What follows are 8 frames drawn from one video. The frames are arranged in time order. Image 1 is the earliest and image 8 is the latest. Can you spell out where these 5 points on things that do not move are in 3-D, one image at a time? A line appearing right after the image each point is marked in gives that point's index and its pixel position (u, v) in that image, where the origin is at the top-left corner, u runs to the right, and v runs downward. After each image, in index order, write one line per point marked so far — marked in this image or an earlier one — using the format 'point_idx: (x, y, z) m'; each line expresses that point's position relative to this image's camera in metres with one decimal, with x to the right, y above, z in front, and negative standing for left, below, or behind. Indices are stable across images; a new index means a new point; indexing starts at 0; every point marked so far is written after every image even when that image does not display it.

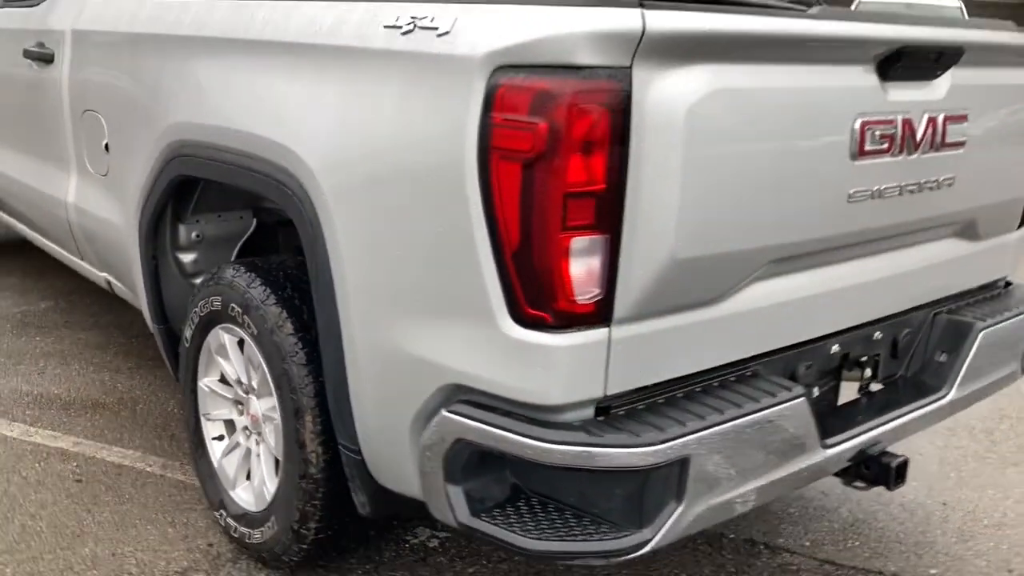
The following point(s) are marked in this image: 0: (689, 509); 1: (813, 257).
0: (+0.3, -0.4, +1.8) m
1: (+0.6, +0.1, +2.1) m
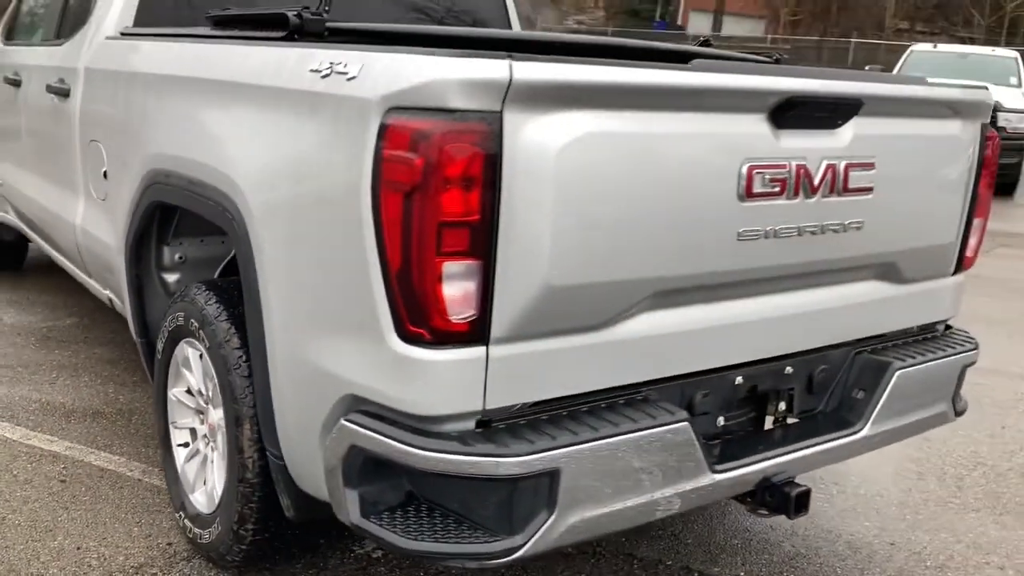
0: (+0.1, -0.5, +1.9) m
1: (+0.4, 0.0, +2.2) m
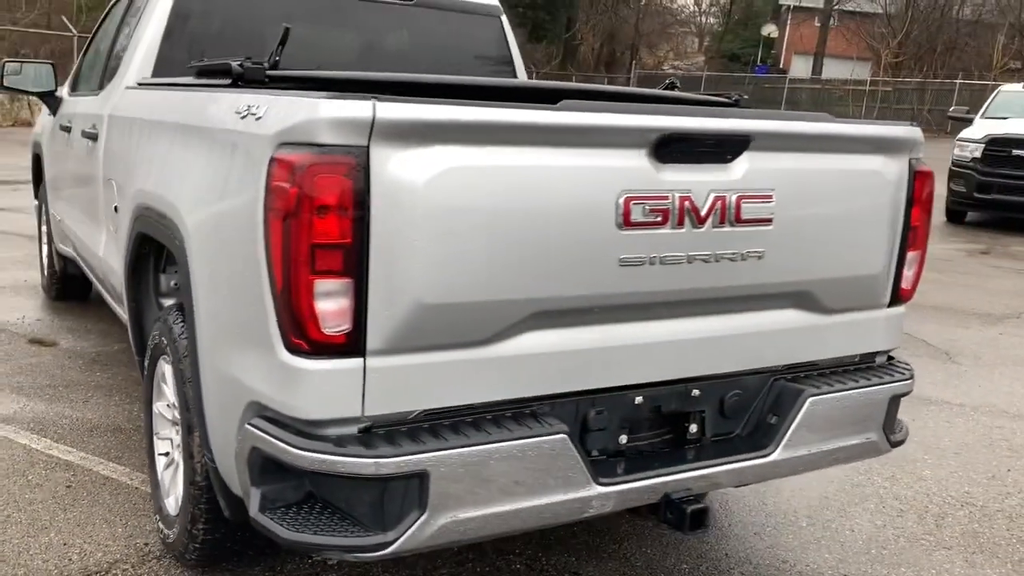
0: (-0.2, -0.5, +2.1) m
1: (+0.2, -0.1, +2.3) m
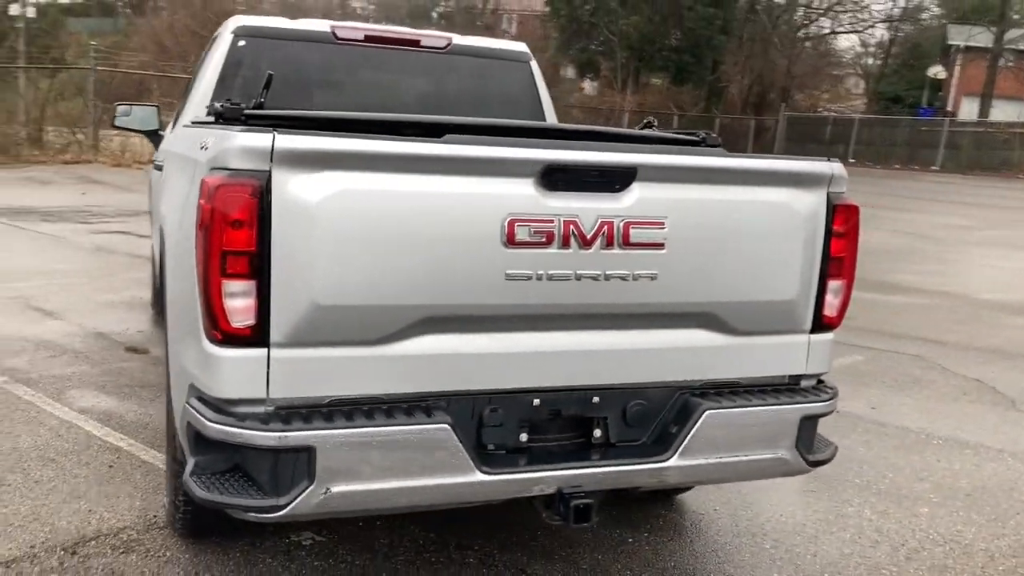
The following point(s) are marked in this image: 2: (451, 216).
0: (-0.5, -0.5, +2.4) m
1: (-0.1, -0.1, +2.6) m
2: (-0.2, +0.2, +2.5) m
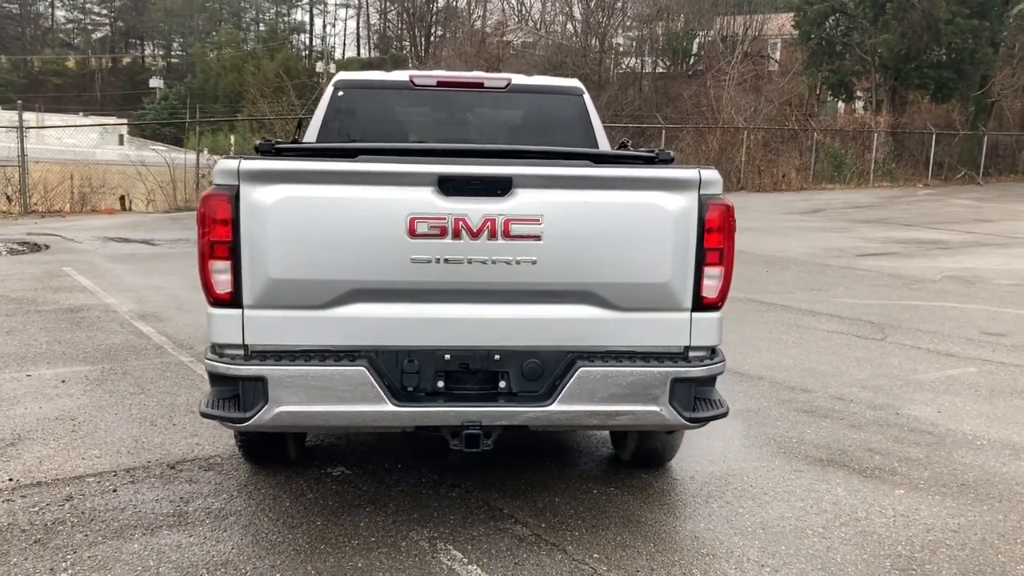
0: (-0.9, -0.4, +3.5) m
1: (-0.4, 0.0, +3.6) m
2: (-0.5, +0.3, +3.5) m
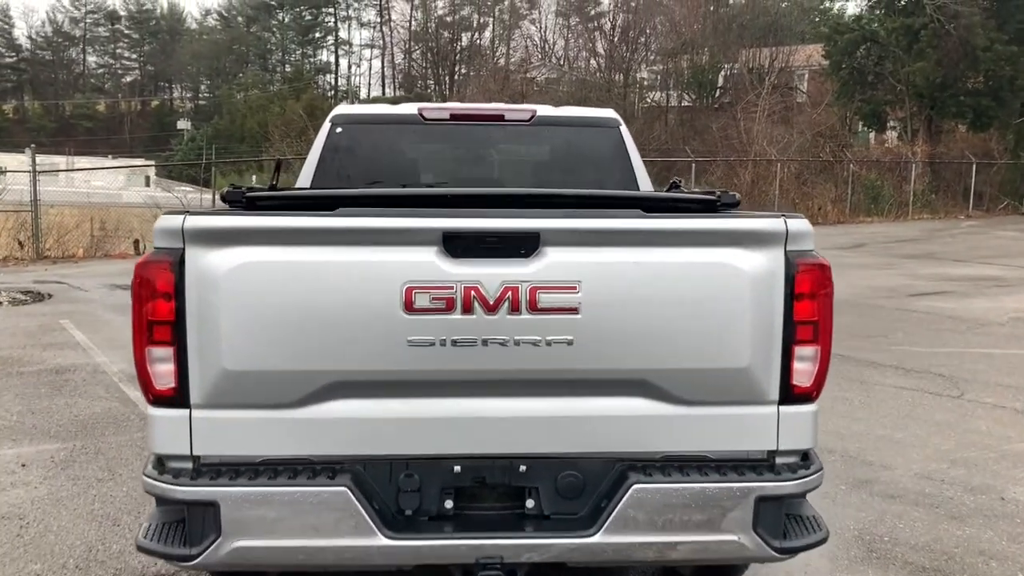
0: (-0.8, -0.7, +2.6) m
1: (-0.3, -0.3, +2.7) m
2: (-0.4, 0.0, +2.6) m
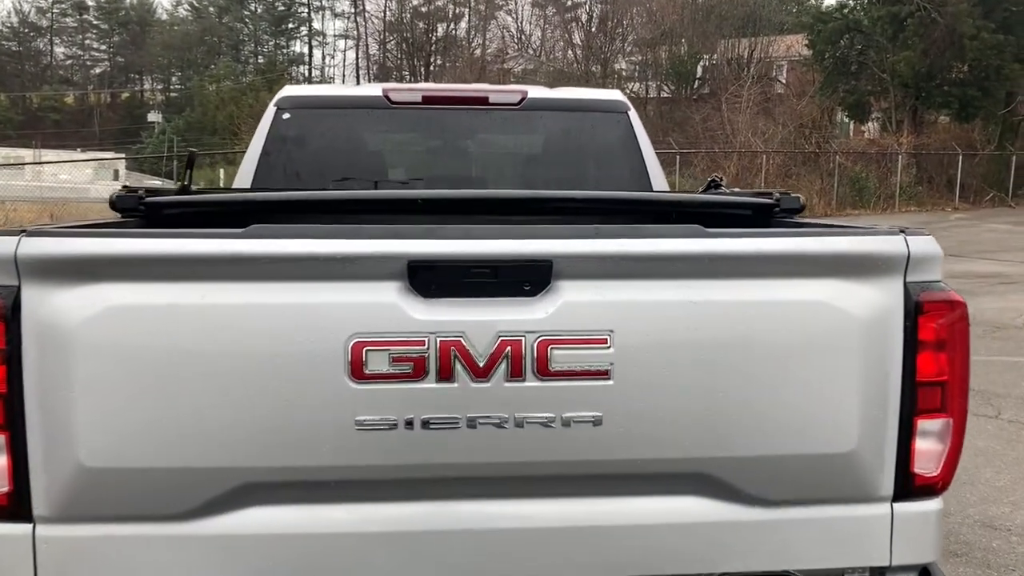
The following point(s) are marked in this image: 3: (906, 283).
0: (-0.8, -0.8, +1.7) m
1: (-0.3, -0.4, +1.8) m
2: (-0.4, -0.1, +1.8) m
3: (+0.8, 0.0, +1.9) m
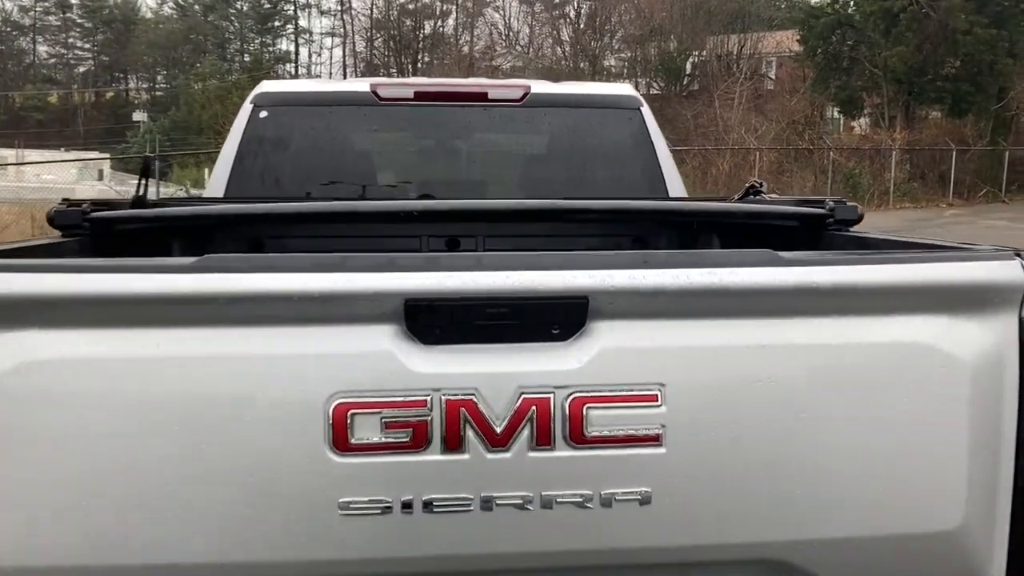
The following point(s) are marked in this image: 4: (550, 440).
0: (-0.7, -0.9, +1.4) m
1: (-0.3, -0.5, +1.5) m
2: (-0.4, -0.2, +1.4) m
3: (+0.8, 0.0, +1.5) m
4: (+0.1, -0.2, +1.4) m
